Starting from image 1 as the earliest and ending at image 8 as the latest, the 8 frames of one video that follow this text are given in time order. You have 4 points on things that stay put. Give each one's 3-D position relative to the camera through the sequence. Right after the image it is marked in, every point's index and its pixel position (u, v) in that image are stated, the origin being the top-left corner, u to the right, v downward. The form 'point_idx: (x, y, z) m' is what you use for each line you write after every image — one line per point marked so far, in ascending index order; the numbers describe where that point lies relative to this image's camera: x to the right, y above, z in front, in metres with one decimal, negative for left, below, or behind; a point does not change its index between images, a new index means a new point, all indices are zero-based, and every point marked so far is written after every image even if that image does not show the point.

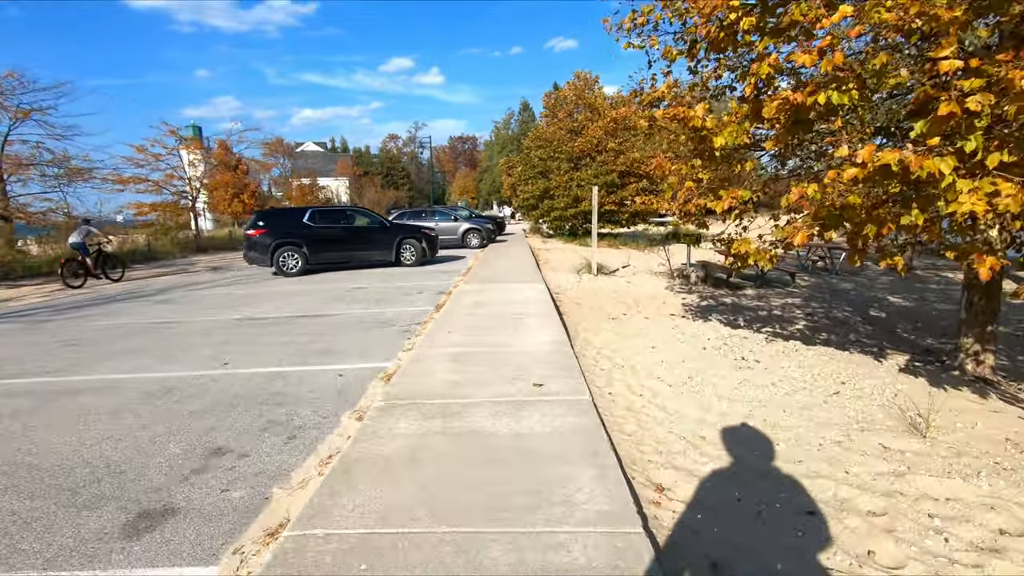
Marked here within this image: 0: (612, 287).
0: (+2.1, 0.0, +10.9) m
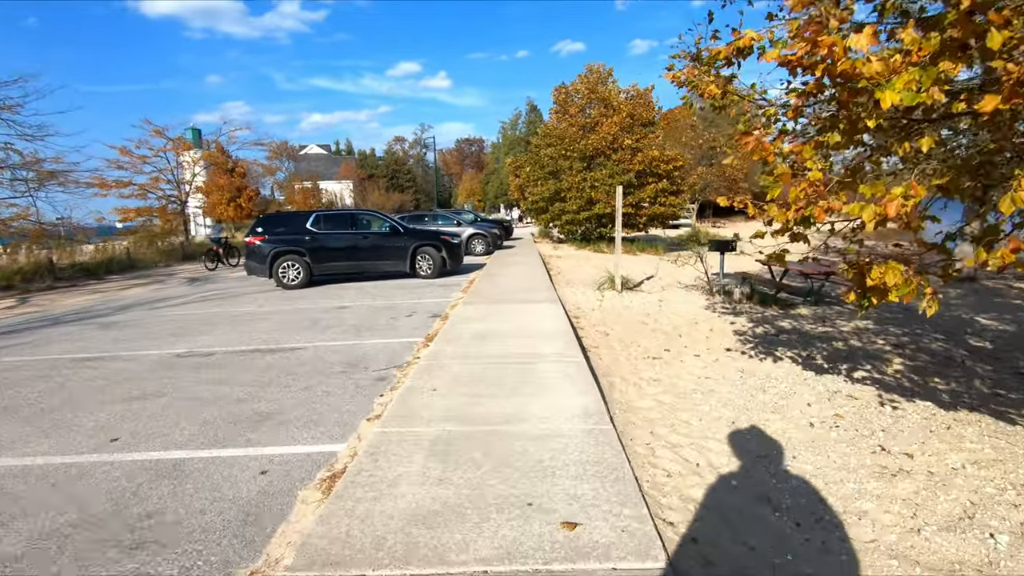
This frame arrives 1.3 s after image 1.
0: (+2.2, -0.3, +9.0) m
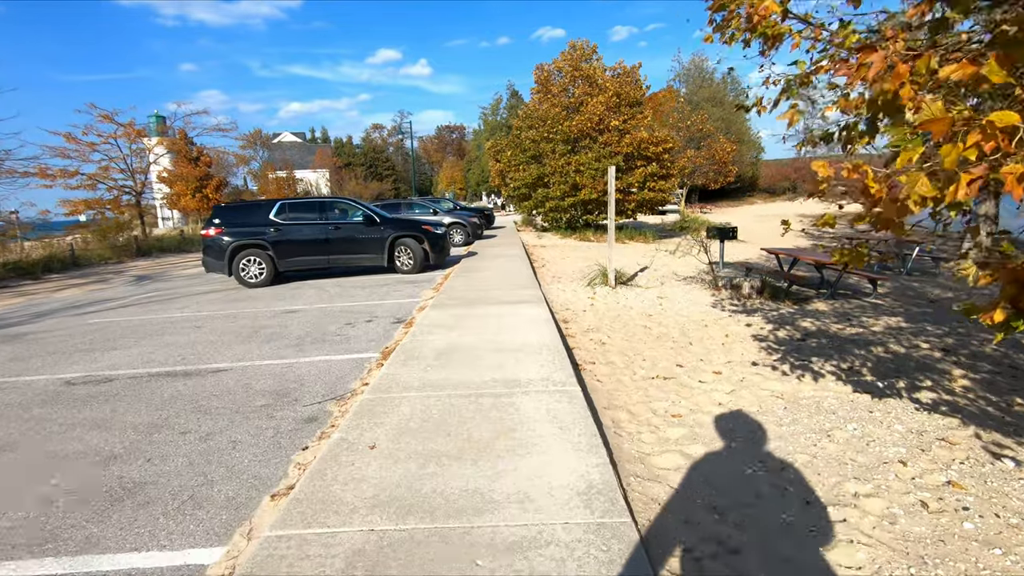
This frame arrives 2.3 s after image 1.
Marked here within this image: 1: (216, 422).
0: (+1.9, -0.3, +7.8) m
1: (-2.3, -1.0, +4.2) m
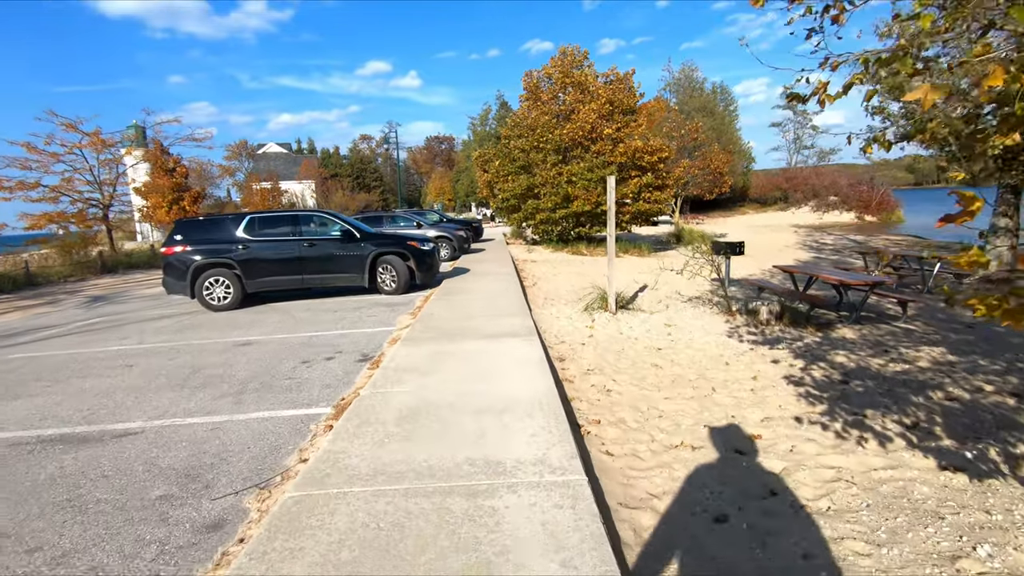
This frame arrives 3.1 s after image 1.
0: (+1.7, -0.6, +6.7) m
1: (-2.4, -1.3, +3.0) m
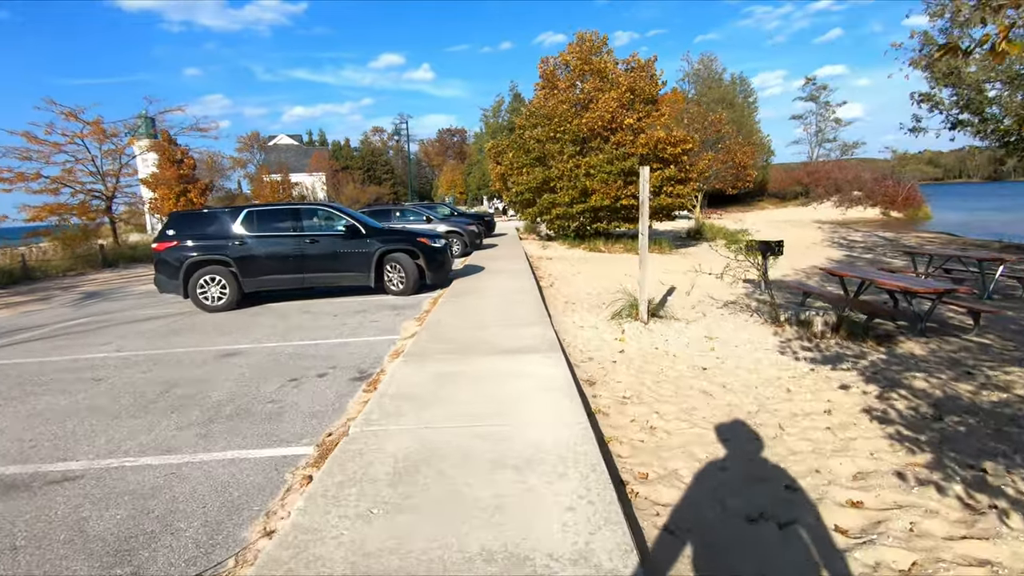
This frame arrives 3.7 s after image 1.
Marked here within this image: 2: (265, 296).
0: (+1.9, -0.7, +5.8) m
1: (-2.3, -1.4, +2.2) m
2: (-4.8, -0.1, +10.6) m
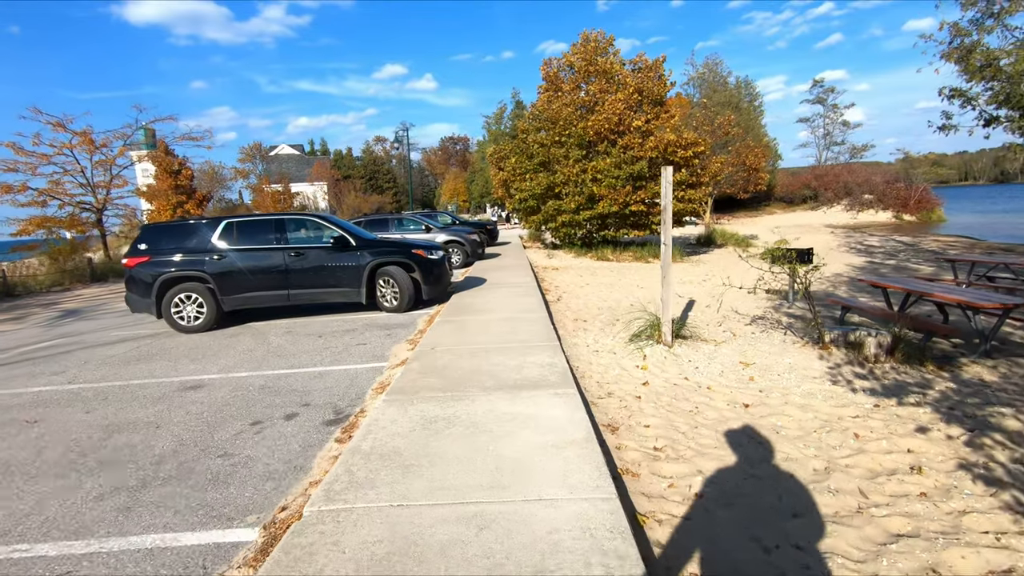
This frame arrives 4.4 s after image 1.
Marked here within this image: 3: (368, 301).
0: (+2.0, -0.9, +4.9) m
1: (-2.2, -1.6, +1.3) m
2: (-4.8, -0.5, +9.8) m
3: (-2.7, -0.2, +10.0) m
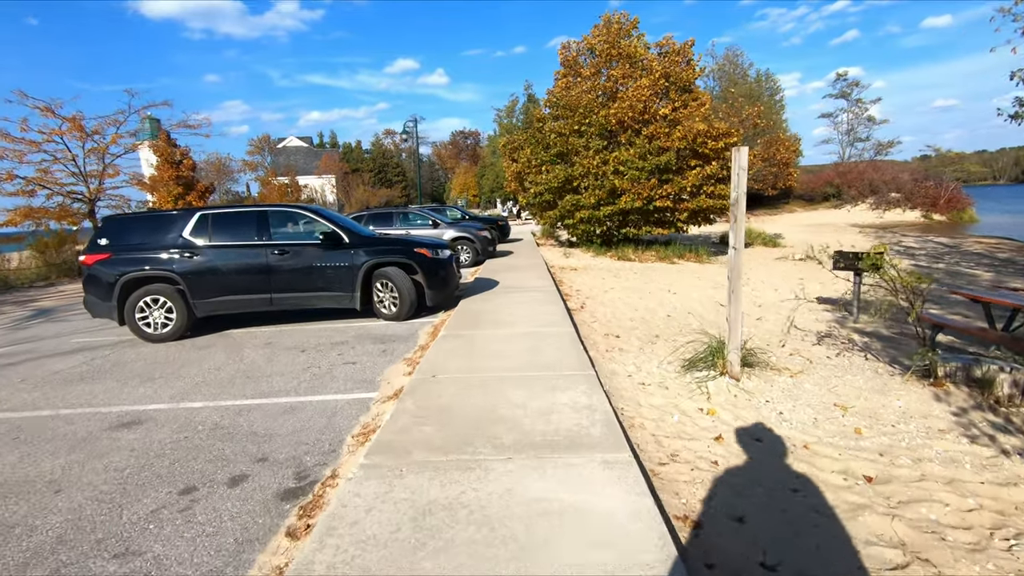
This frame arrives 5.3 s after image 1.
0: (+2.1, -1.1, +3.6) m
1: (-2.1, -1.8, +0.1) m
2: (-4.5, -0.5, +8.6) m
3: (-2.5, -0.3, +8.8) m
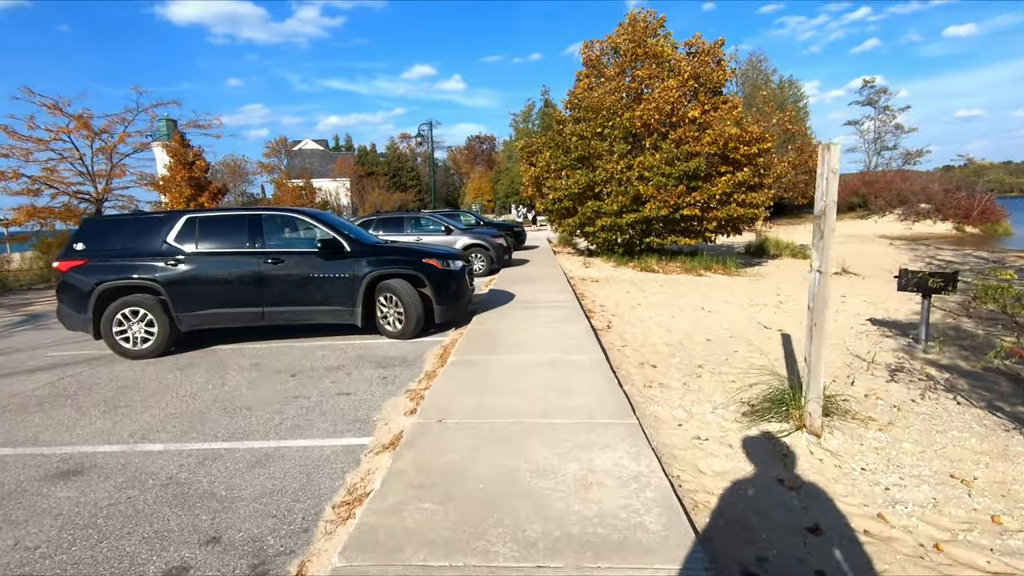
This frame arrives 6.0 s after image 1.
0: (+2.3, -1.3, +2.6) m
1: (-2.1, -1.9, -0.8) m
2: (-4.2, -0.7, +7.8) m
3: (-2.2, -0.5, +7.9) m
